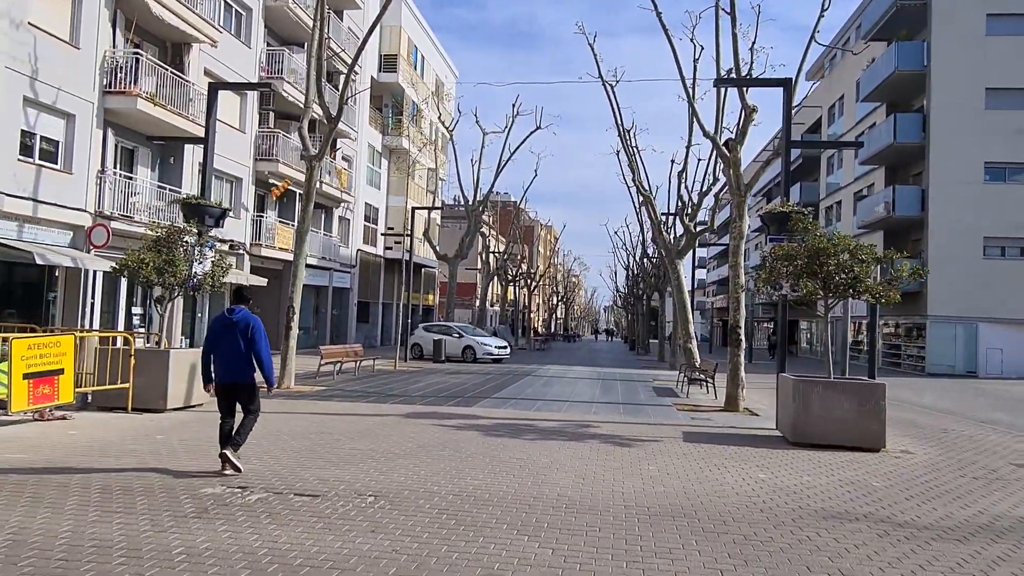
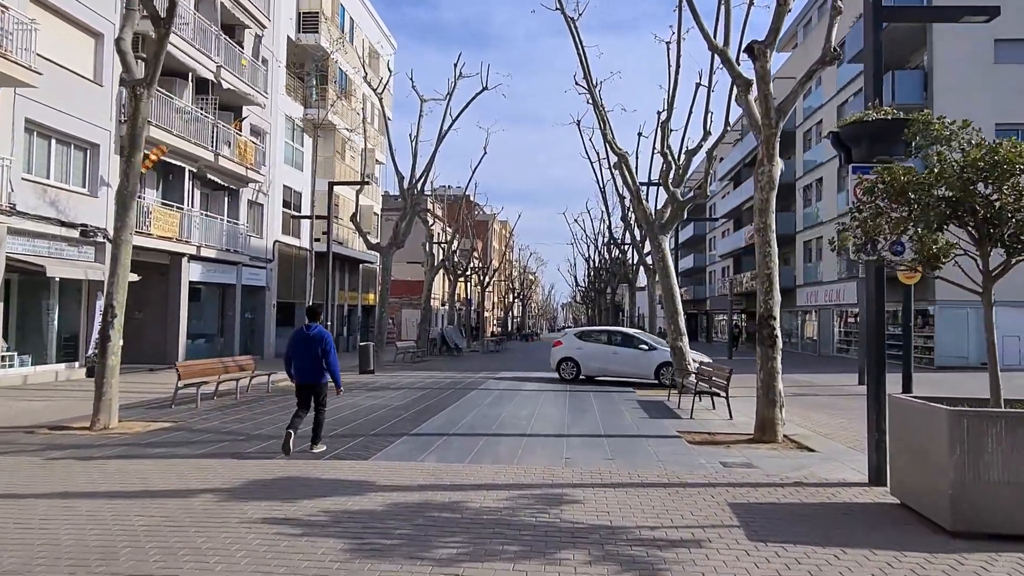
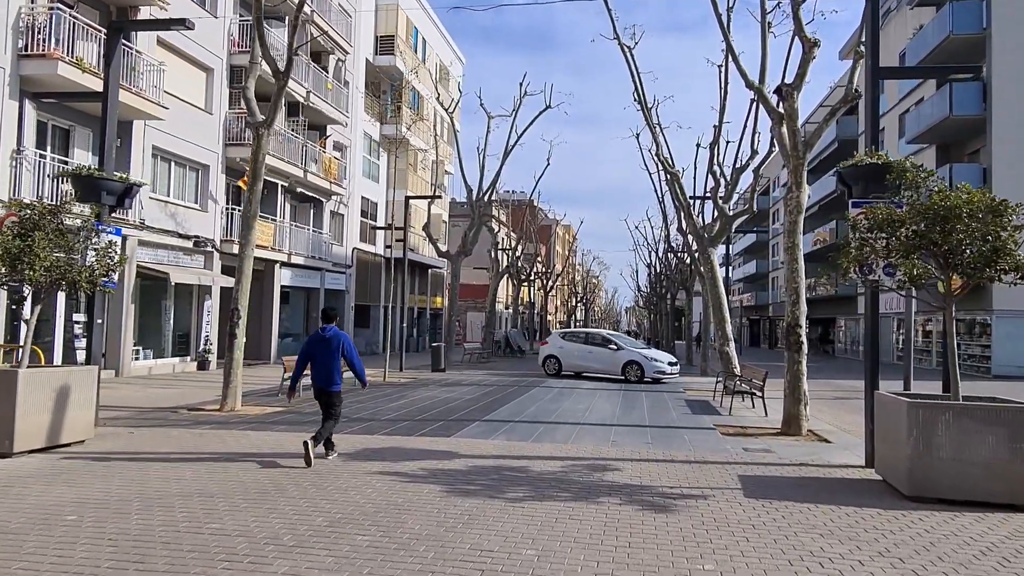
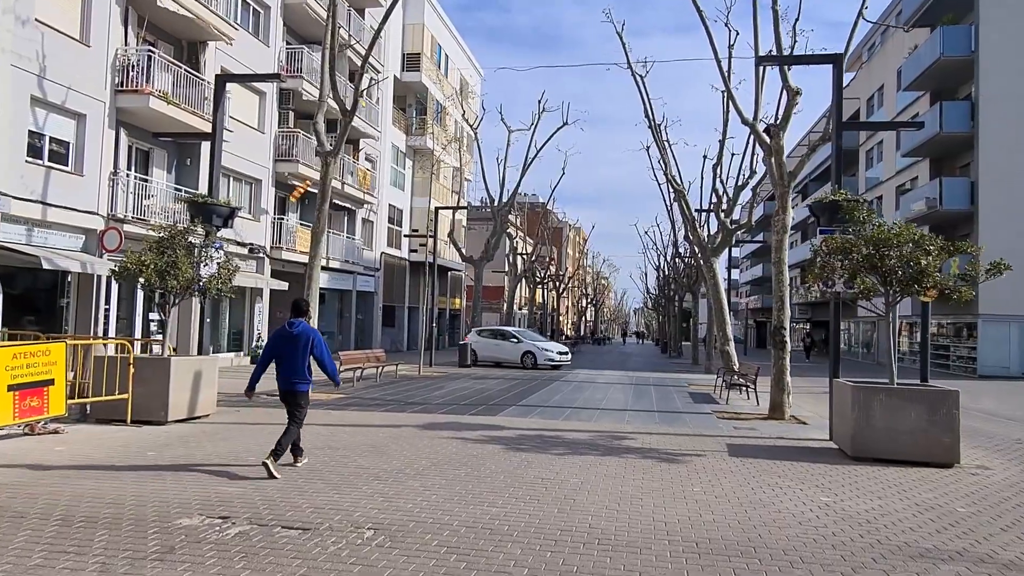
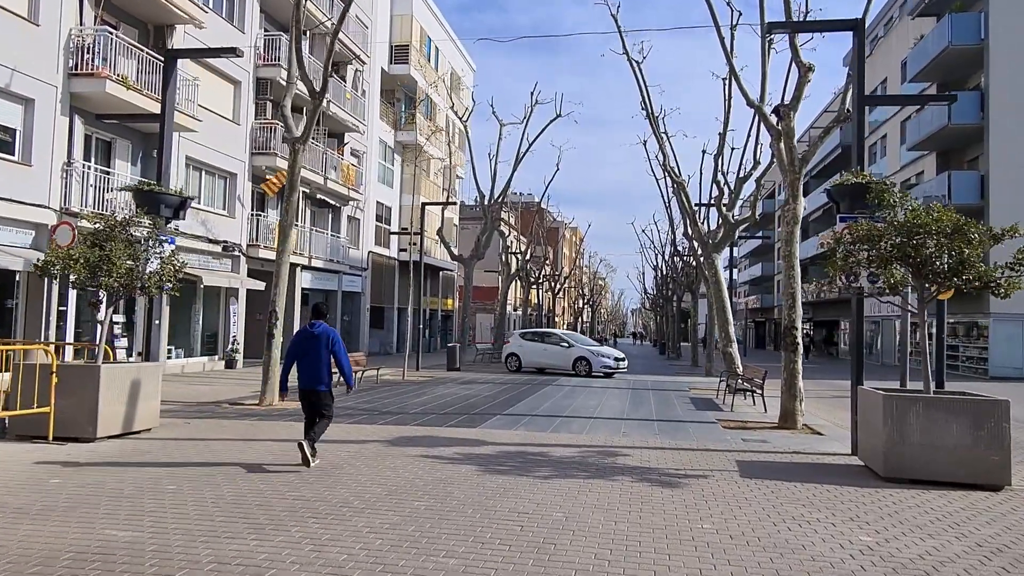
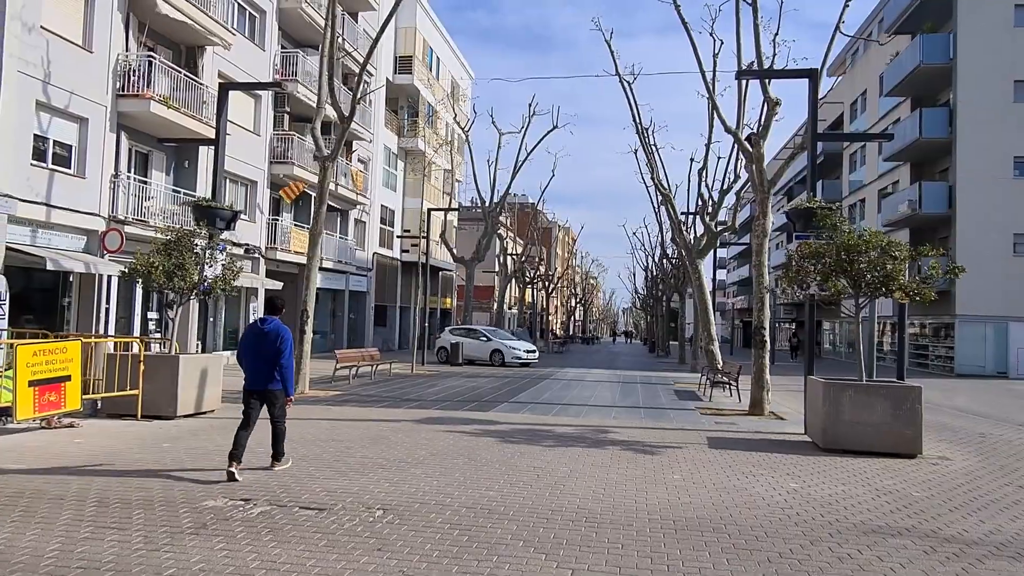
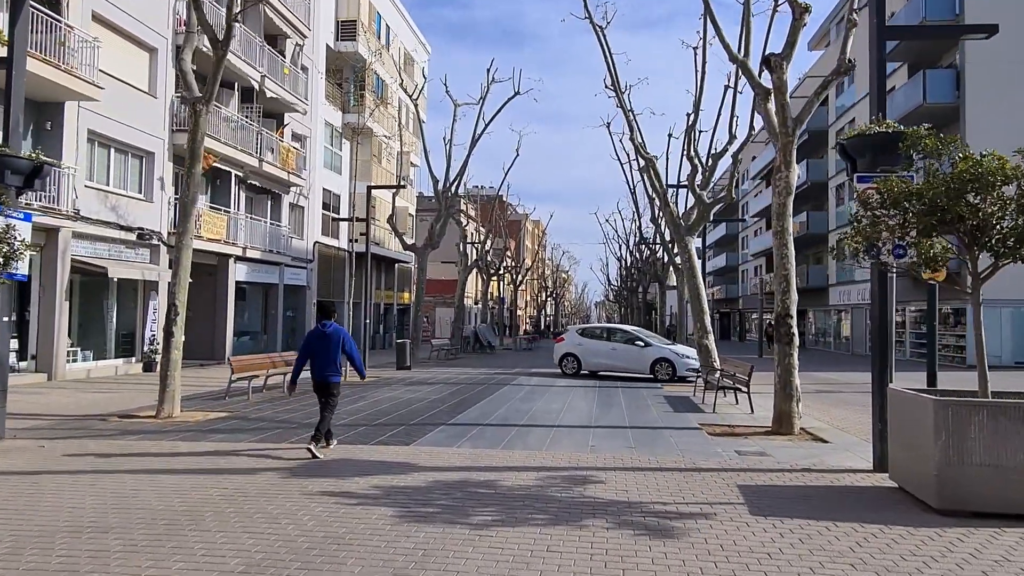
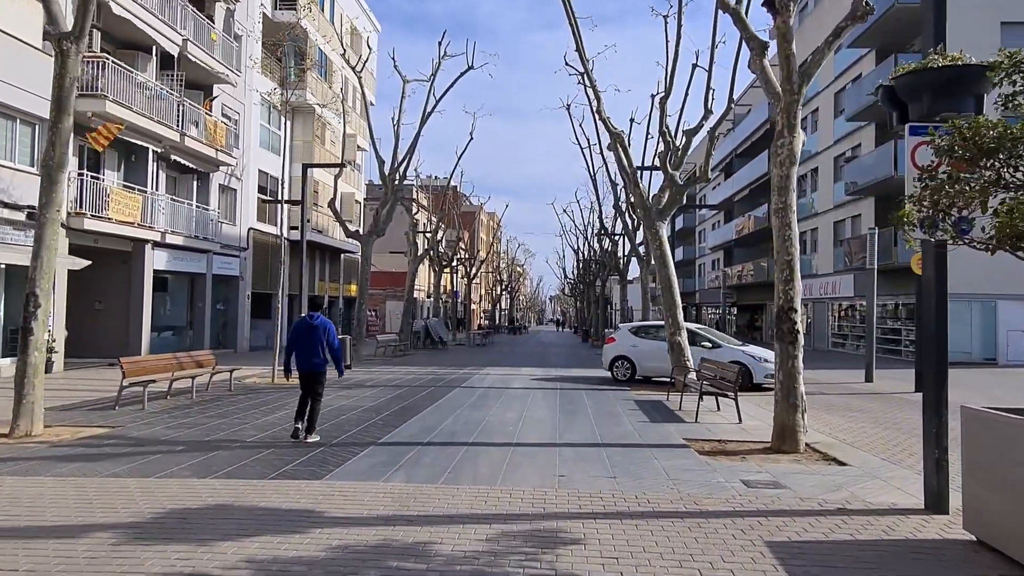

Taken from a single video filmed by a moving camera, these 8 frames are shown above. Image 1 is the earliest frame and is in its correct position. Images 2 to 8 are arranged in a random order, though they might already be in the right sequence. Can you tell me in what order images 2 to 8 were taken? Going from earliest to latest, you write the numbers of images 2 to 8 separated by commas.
6, 4, 5, 3, 7, 2, 8
